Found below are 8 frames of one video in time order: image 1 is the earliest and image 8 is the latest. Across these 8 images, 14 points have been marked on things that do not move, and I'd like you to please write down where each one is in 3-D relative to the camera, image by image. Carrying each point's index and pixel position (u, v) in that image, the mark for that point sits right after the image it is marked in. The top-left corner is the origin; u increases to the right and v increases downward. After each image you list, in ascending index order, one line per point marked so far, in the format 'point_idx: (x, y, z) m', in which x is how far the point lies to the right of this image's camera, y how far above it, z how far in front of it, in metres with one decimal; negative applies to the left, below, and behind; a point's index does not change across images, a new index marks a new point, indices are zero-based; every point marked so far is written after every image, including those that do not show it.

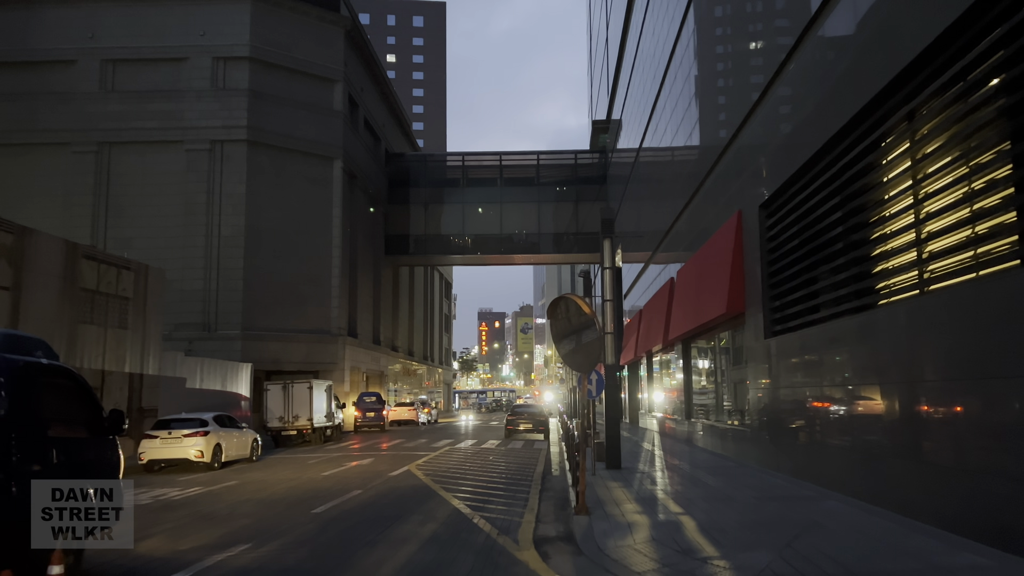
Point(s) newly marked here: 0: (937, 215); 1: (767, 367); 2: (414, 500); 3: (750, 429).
0: (+4.7, +0.8, +8.9) m
1: (+5.1, -1.6, +16.4) m
2: (-1.6, -3.5, +13.1) m
3: (+5.3, -3.2, +18.1) m
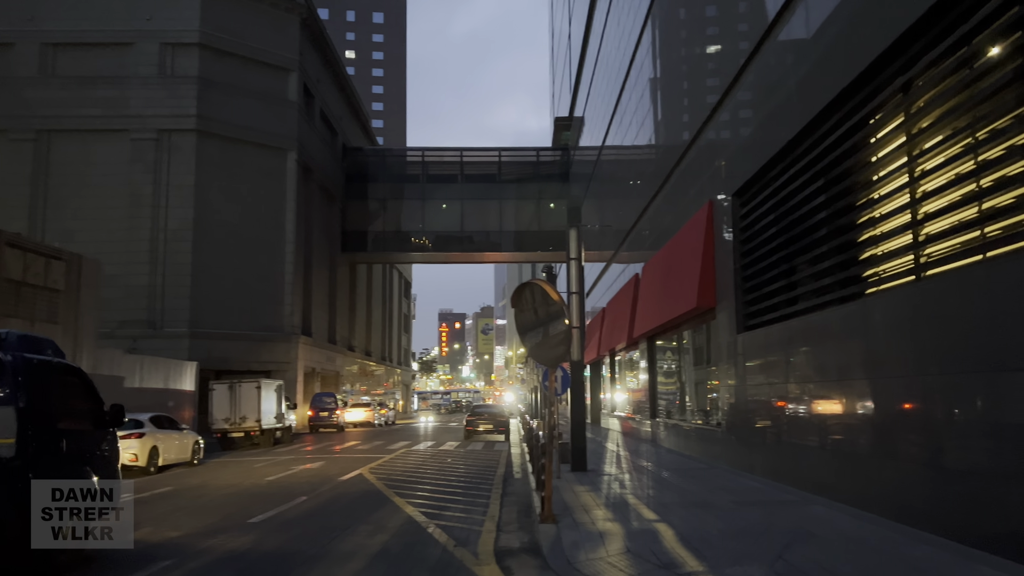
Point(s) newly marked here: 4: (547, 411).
0: (+4.3, +1.0, +8.1) m
1: (+4.3, -1.5, +15.6) m
2: (-2.2, -3.3, +12.1) m
3: (+4.4, -3.0, +17.4) m
4: (+0.6, -2.1, +14.0) m
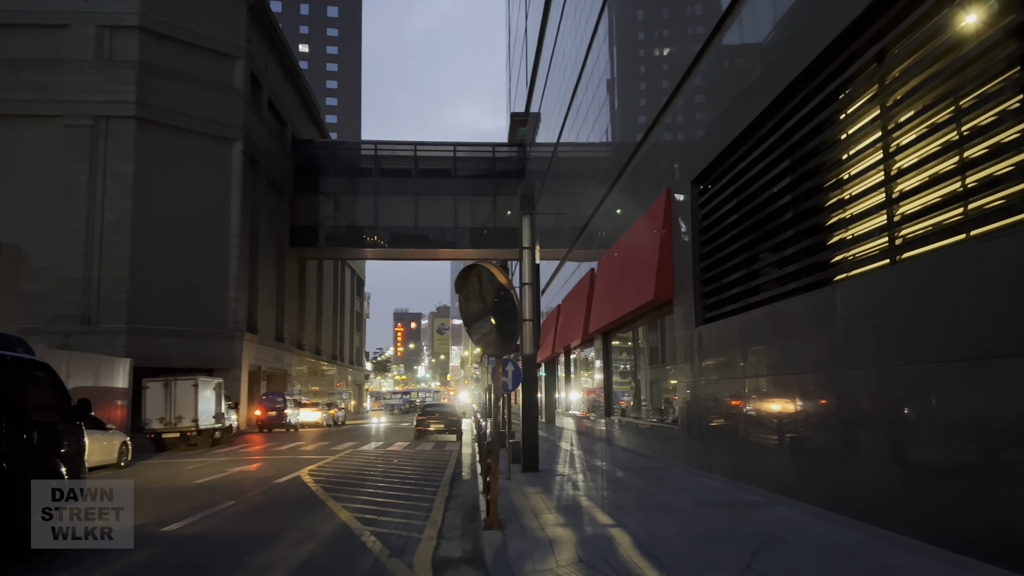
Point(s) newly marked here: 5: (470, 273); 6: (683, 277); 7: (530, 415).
0: (+3.8, +1.1, +7.5) m
1: (+3.3, -1.3, +15.0) m
2: (-3.0, -3.1, +11.1) m
3: (+3.4, -2.9, +16.8) m
4: (-0.3, -2.0, +13.1) m
5: (-0.5, +0.2, +8.8) m
6: (+3.2, +0.2, +15.0) m
7: (+0.3, -2.3, +14.5) m
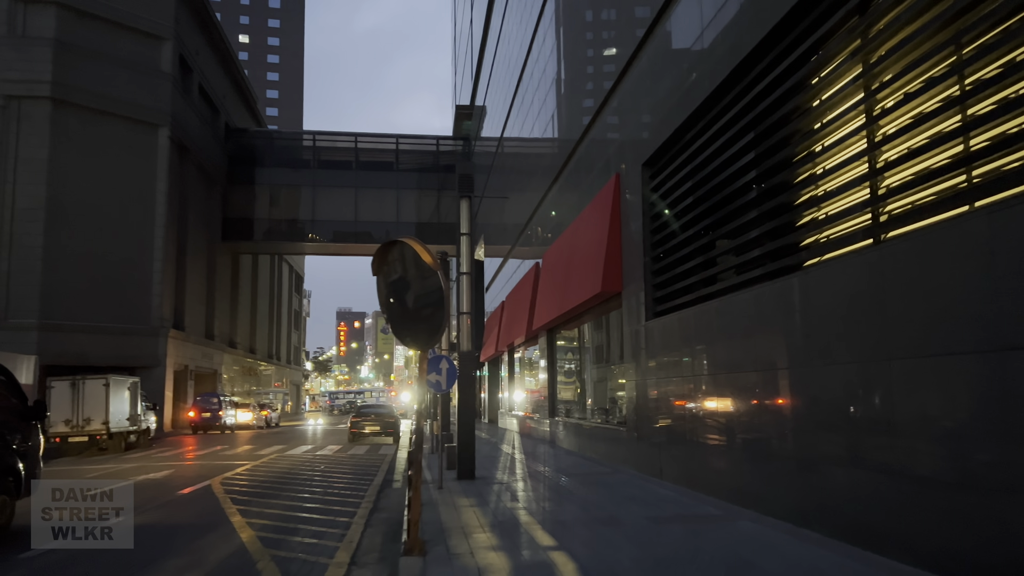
0: (+3.2, +1.3, +6.5) m
1: (+2.2, -1.2, +14.0) m
2: (-3.8, -2.9, +9.7) m
3: (+2.1, -2.7, +15.7) m
4: (-1.2, -1.8, +11.9) m
5: (-1.1, +0.3, +7.5) m
6: (+2.1, +0.4, +14.0) m
7: (-0.8, -2.1, +13.3) m
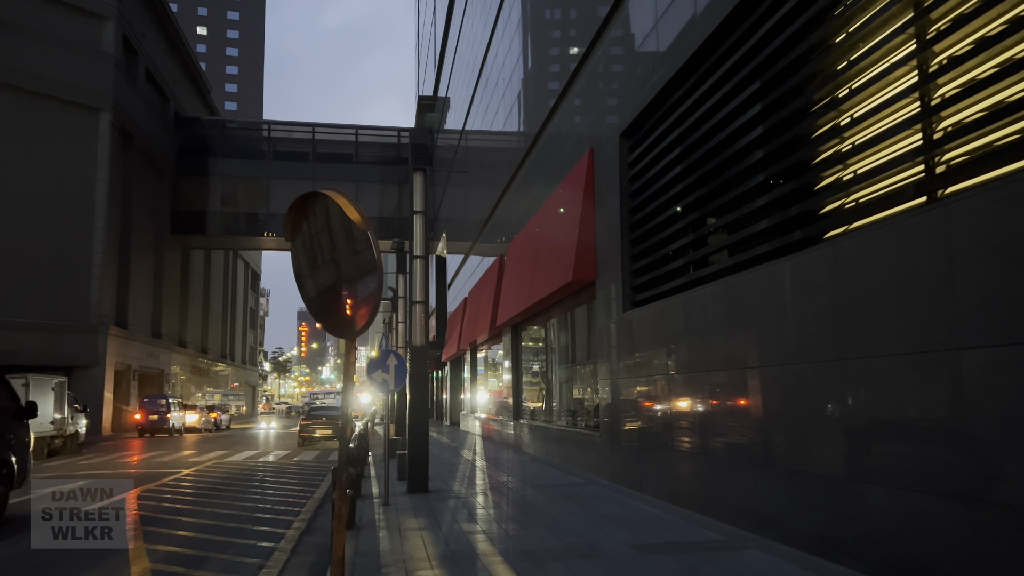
0: (+2.9, +1.5, +5.1) m
1: (+1.6, -1.0, +12.5) m
2: (-4.3, -2.7, +7.9) m
3: (+1.4, -2.6, +14.3) m
4: (-1.8, -1.6, +10.2) m
5: (-1.5, +0.5, +5.9) m
6: (+1.5, +0.5, +12.5) m
7: (-1.4, -1.9, +11.7) m
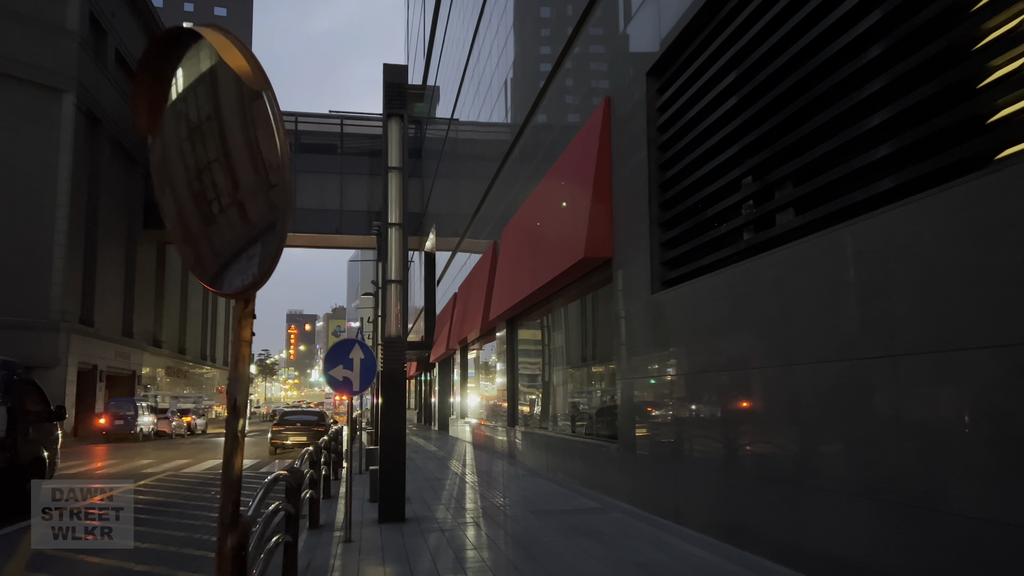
0: (+3.0, +1.7, +2.8) m
1: (+1.6, -0.7, +10.2) m
2: (-4.2, -2.4, +5.6) m
3: (+1.4, -2.3, +11.9) m
4: (-1.8, -1.3, +7.9) m
5: (-1.4, +0.8, +3.5) m
6: (+1.5, +0.8, +10.2) m
7: (-1.4, -1.7, +9.3) m
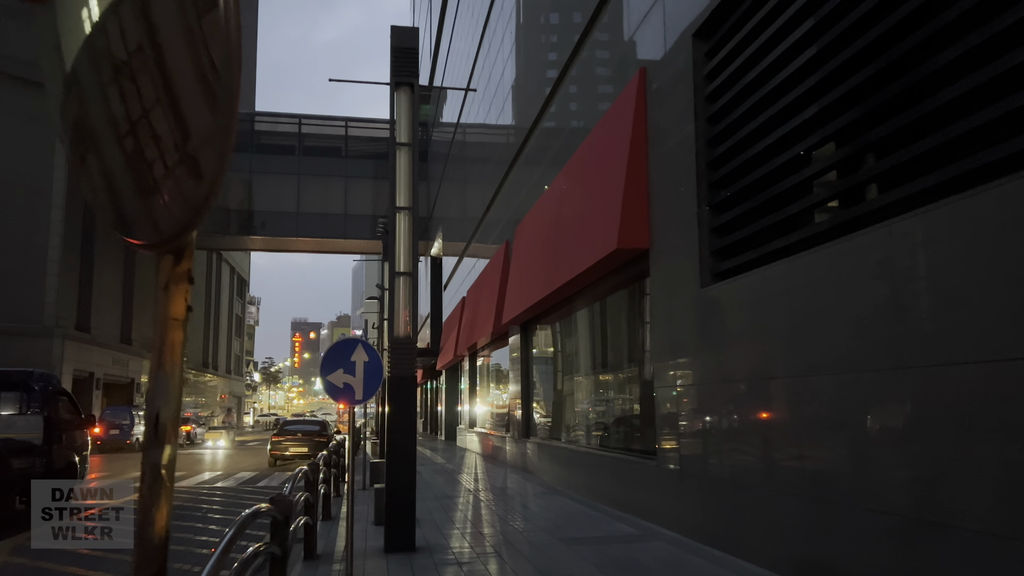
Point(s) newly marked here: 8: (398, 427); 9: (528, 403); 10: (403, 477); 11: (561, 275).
0: (+3.2, +1.9, +1.7) m
1: (+1.8, -0.7, +9.0) m
2: (-4.0, -2.3, +4.4) m
3: (+1.6, -2.3, +10.7) m
4: (-1.5, -1.2, +6.7) m
5: (-1.2, +1.0, +2.4) m
6: (+1.8, +0.9, +9.0) m
7: (-1.1, -1.6, +8.1) m
8: (-1.2, -1.4, +8.1) m
9: (+0.4, -2.6, +18.6) m
10: (-1.1, -1.9, +8.0) m
11: (+0.8, +0.2, +12.4) m
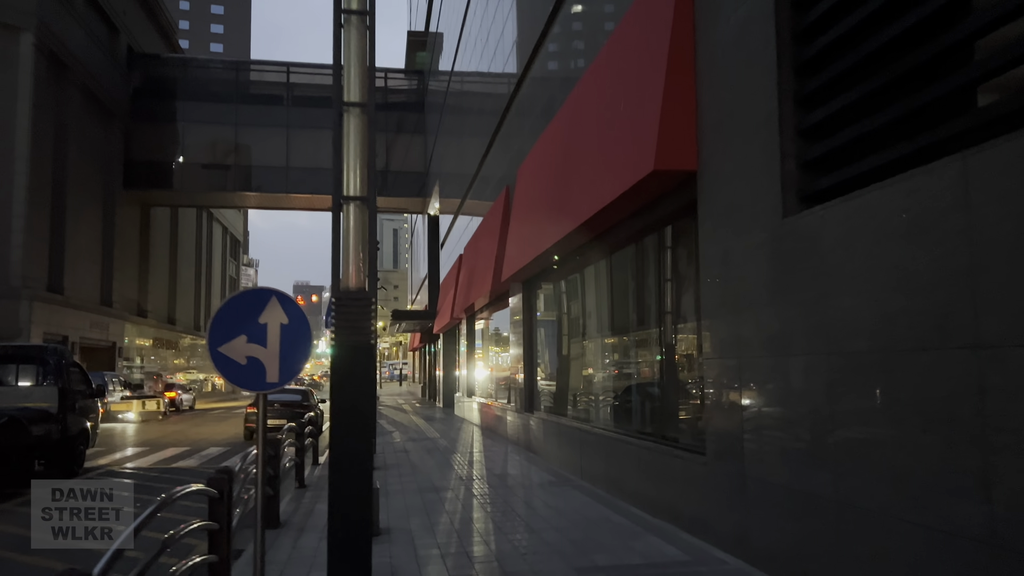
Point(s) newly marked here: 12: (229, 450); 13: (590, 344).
0: (+3.2, +2.1, -0.8) m
1: (+1.8, -0.2, +6.7) m
2: (-4.0, -2.0, +2.2) m
3: (+1.6, -1.7, +8.5) m
4: (-1.5, -0.8, +4.4) m
5: (-1.2, +1.2, 0.0) m
6: (+1.7, +1.4, +6.7) m
7: (-1.1, -1.1, +5.9) m
8: (-1.2, -0.9, +5.8) m
9: (+0.4, -1.6, +16.4) m
10: (-1.1, -1.4, +5.8) m
11: (+0.8, +0.9, +10.1) m
12: (-6.4, -3.7, +18.4) m
13: (+1.2, -0.8, +12.0) m
